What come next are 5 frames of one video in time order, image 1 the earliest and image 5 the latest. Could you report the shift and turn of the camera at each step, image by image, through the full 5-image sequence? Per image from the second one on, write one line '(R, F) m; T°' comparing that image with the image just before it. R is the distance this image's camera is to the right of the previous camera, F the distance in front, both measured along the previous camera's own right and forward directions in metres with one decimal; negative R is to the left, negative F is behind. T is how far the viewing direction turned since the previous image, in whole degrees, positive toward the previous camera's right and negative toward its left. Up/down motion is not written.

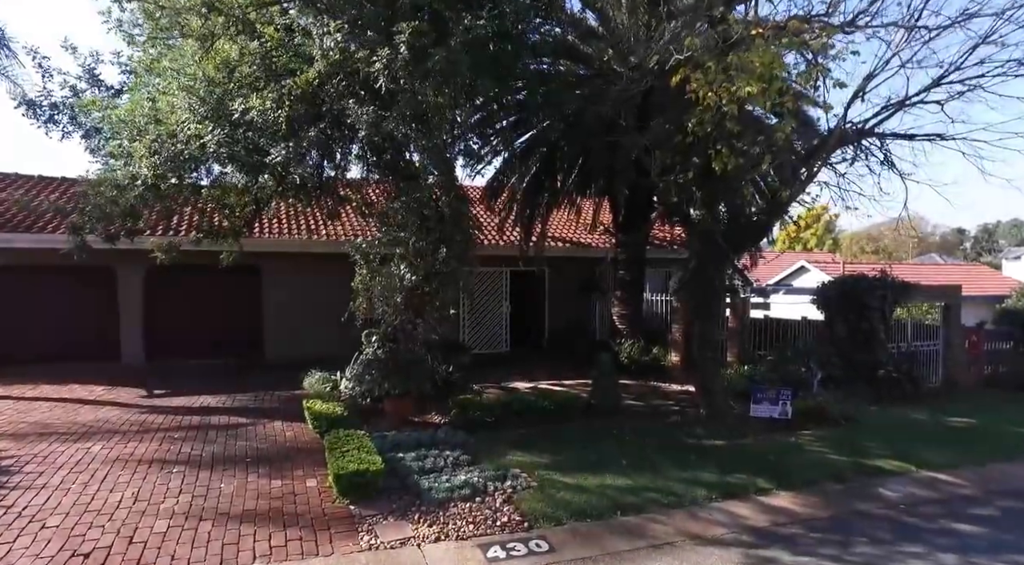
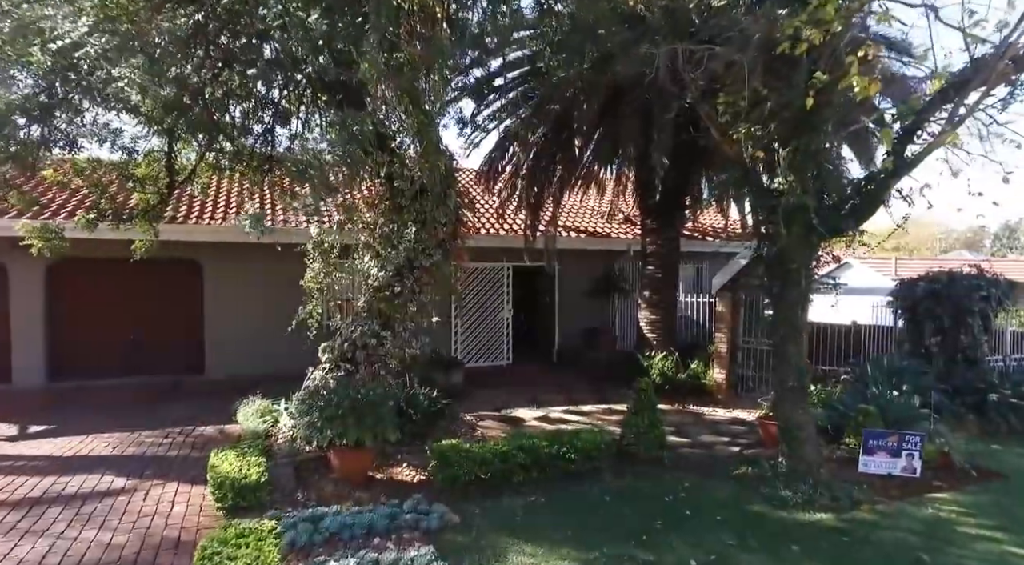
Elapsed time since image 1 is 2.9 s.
(0.0, +2.5) m; 0°
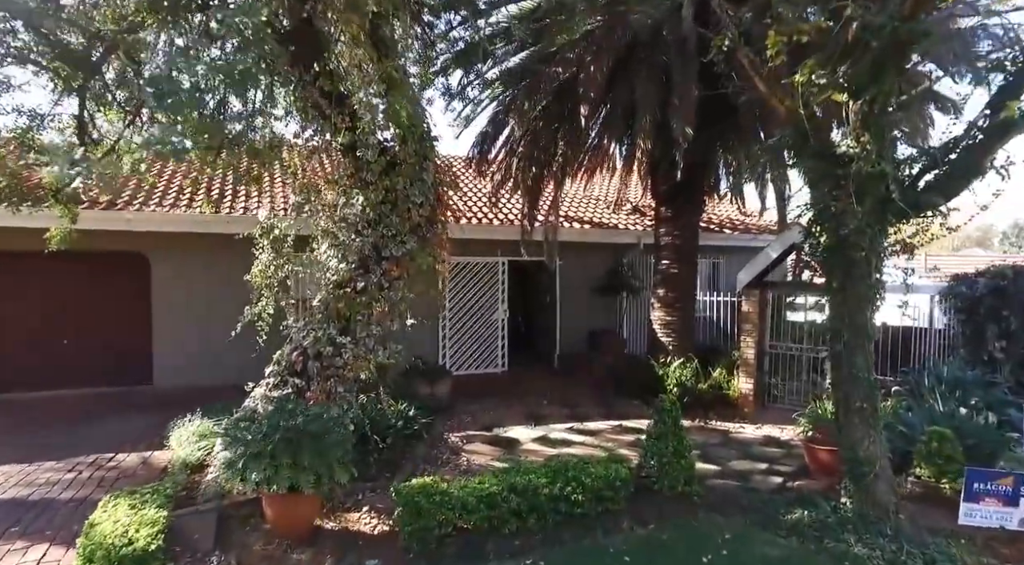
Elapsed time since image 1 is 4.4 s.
(+0.1, +1.3) m; 0°
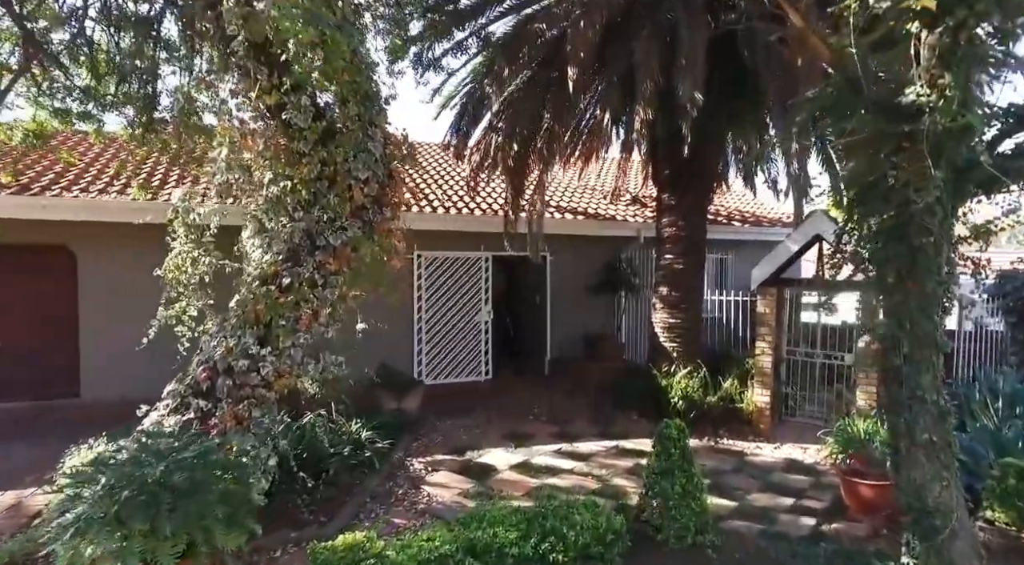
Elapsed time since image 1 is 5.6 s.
(+0.3, +1.1) m; 0°
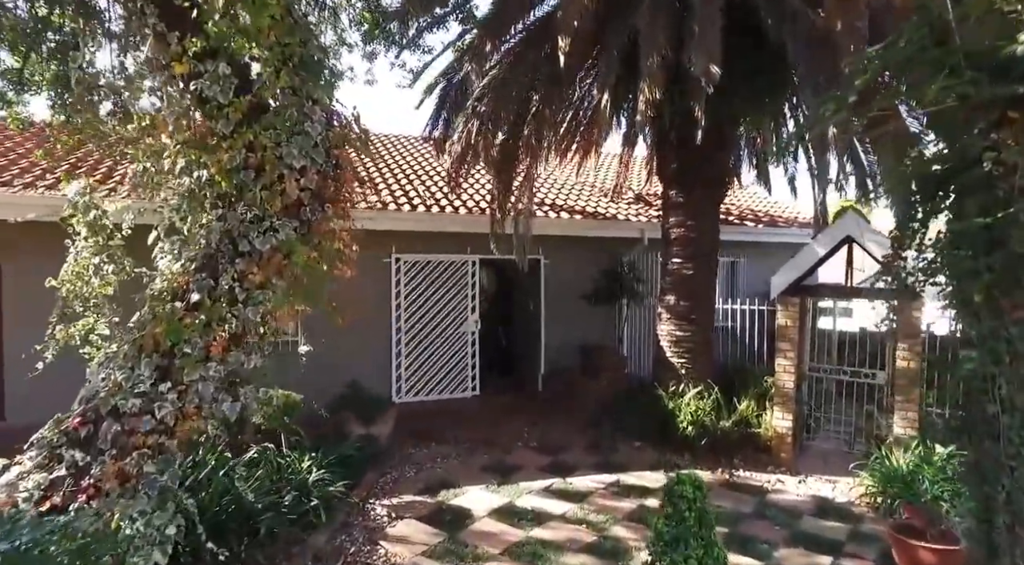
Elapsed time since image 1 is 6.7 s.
(+0.2, +0.9) m; 0°
